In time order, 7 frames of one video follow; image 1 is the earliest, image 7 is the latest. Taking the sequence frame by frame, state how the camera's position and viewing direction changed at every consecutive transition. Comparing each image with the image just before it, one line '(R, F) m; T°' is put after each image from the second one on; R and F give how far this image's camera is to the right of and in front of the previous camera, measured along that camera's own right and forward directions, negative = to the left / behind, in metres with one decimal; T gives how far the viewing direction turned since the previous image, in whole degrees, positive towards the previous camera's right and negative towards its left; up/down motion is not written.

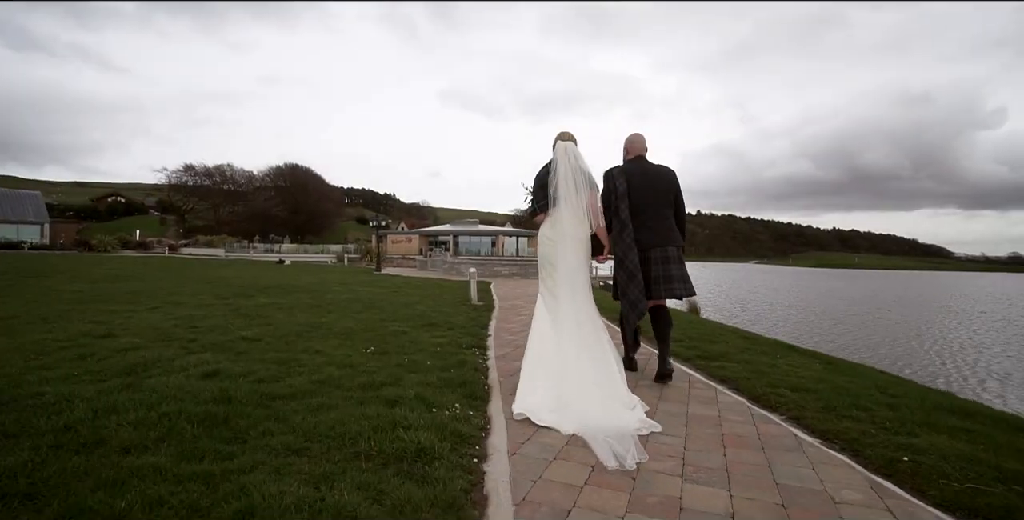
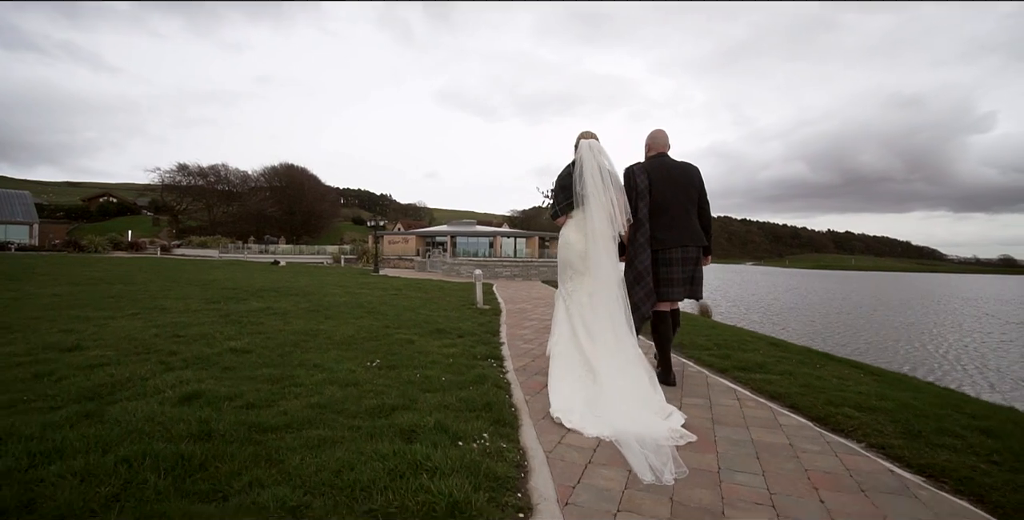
(-0.3, +0.6) m; 0°
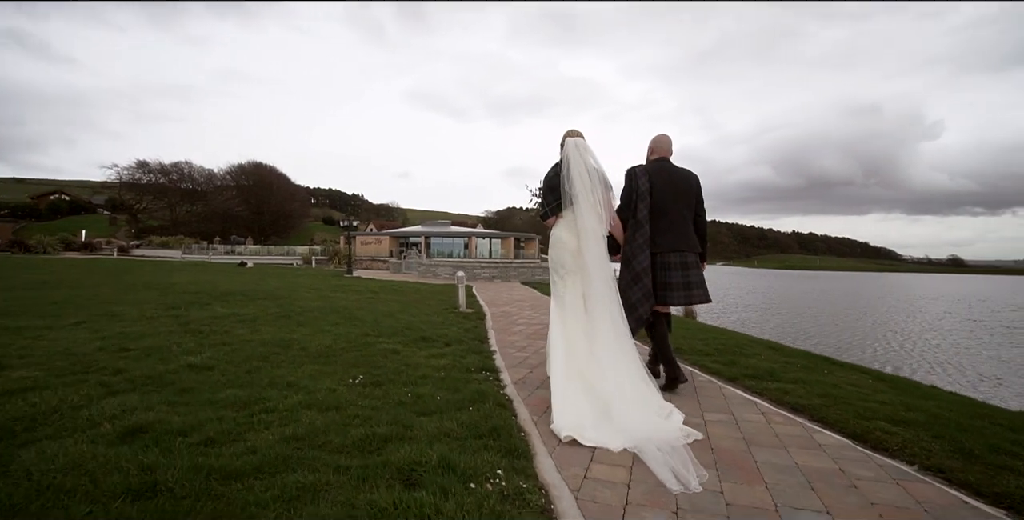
(-0.2, +0.5) m; +3°
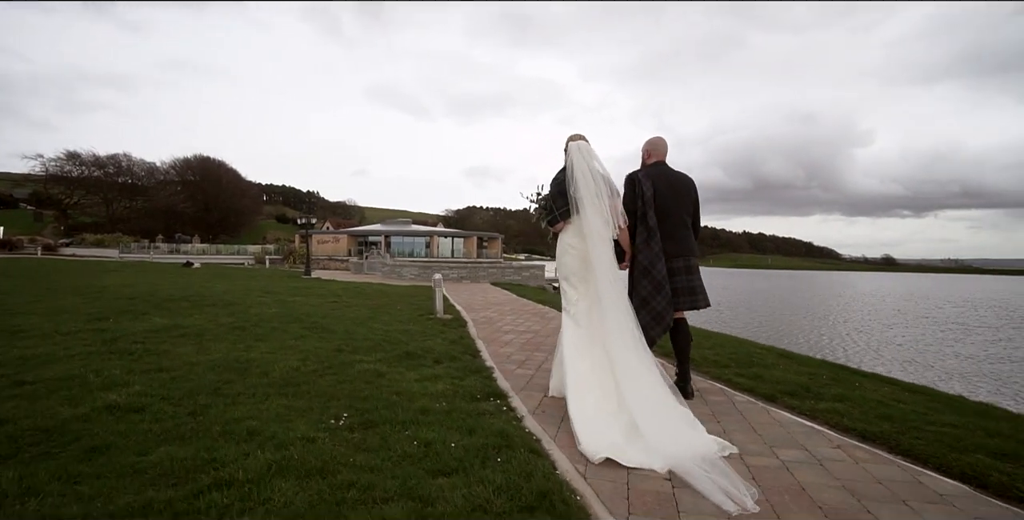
(-0.5, +0.9) m; +5°
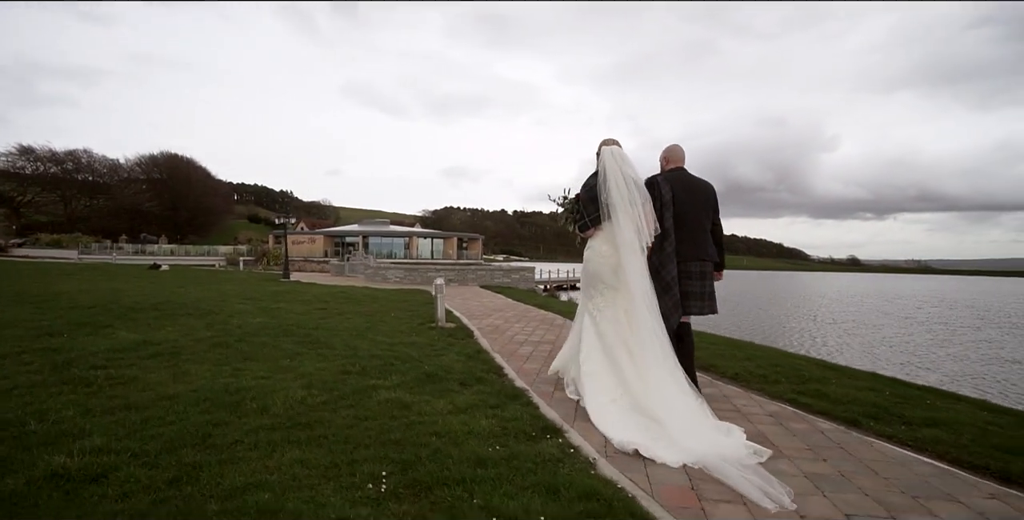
(-0.6, +0.8) m; +3°
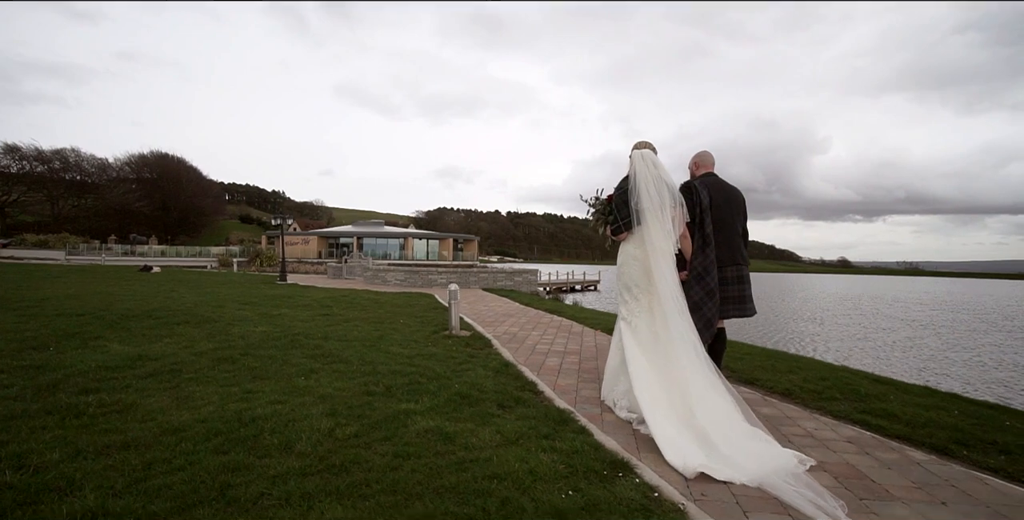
(-0.4, +0.5) m; +1°
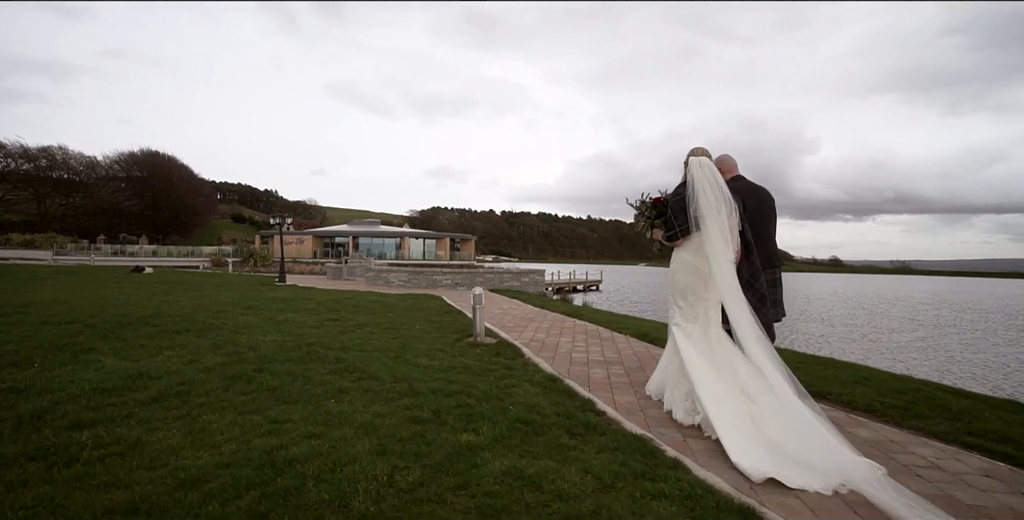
(-0.6, +0.6) m; +1°
